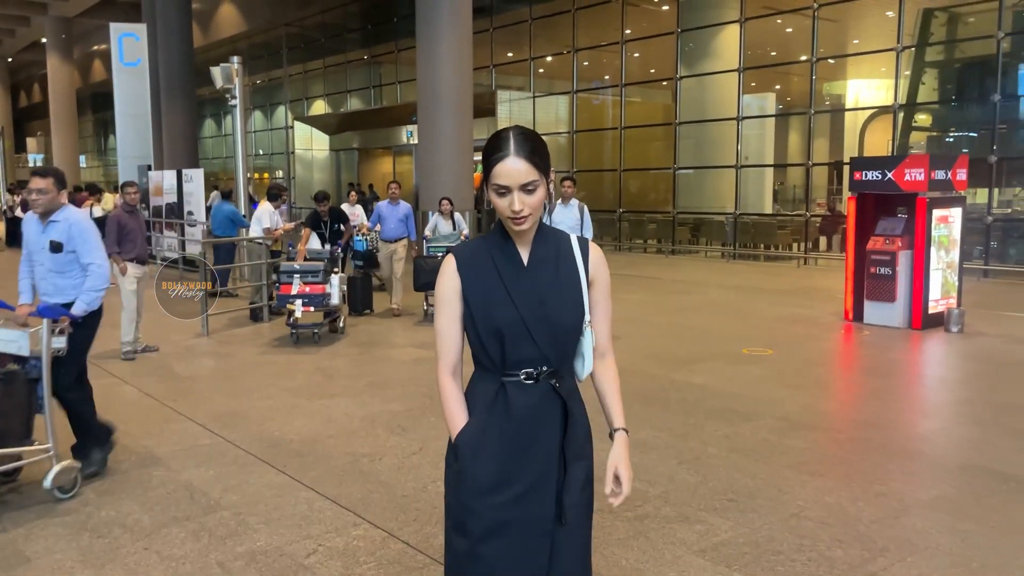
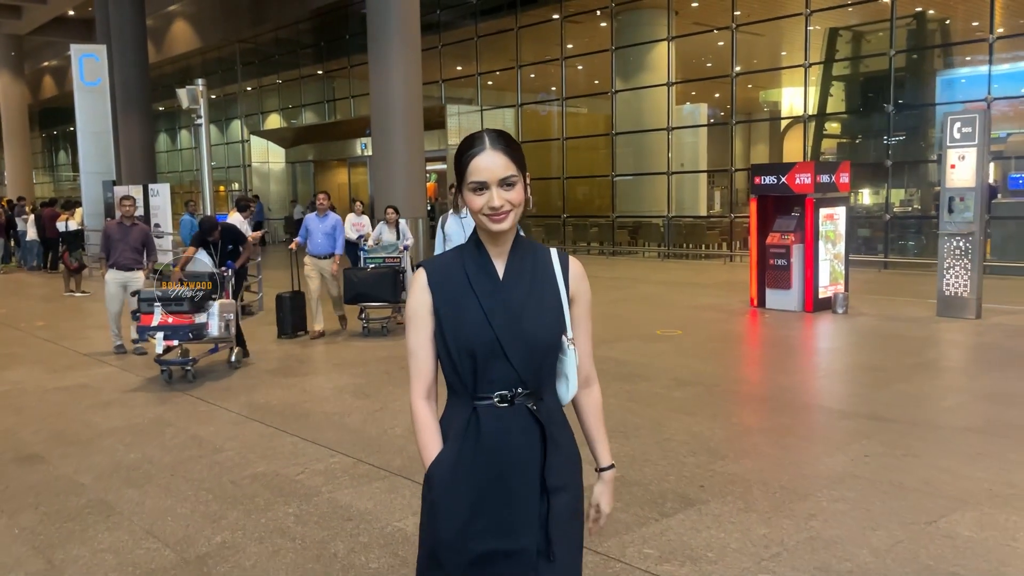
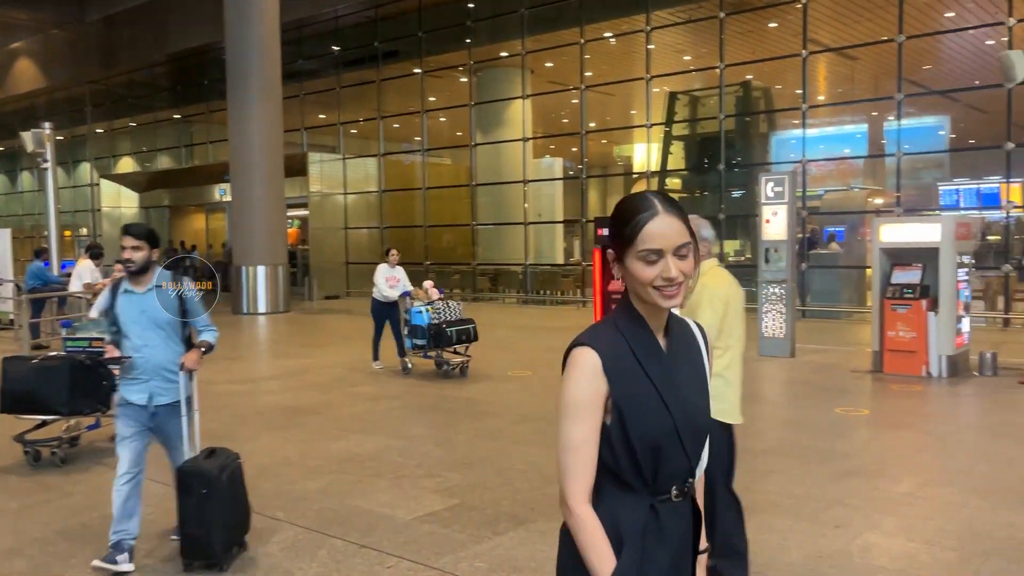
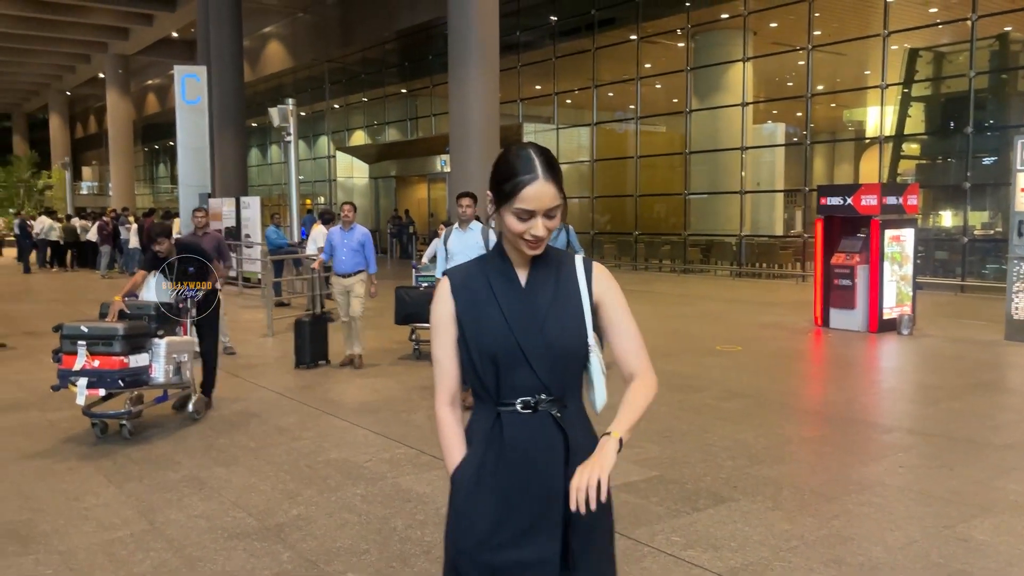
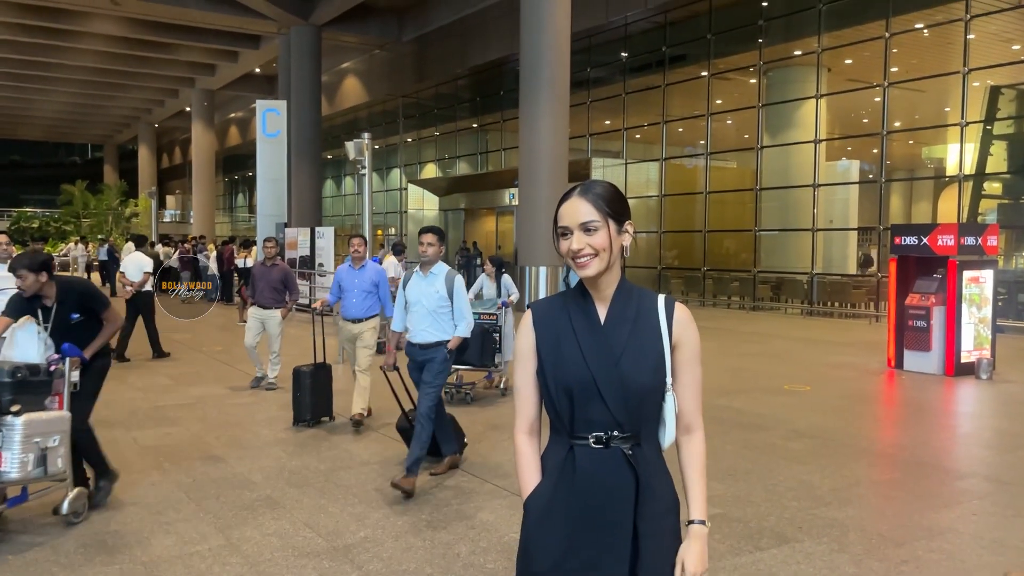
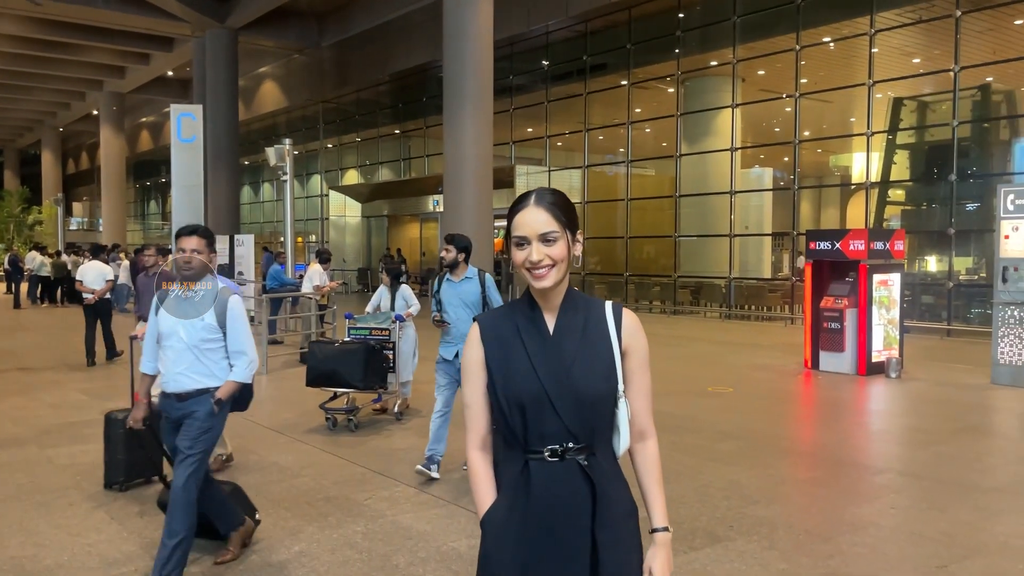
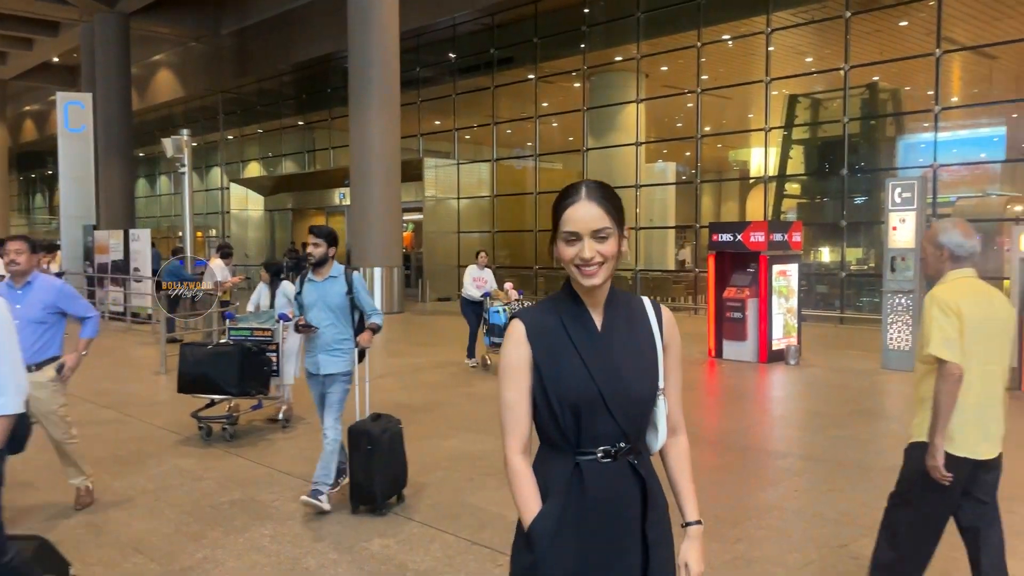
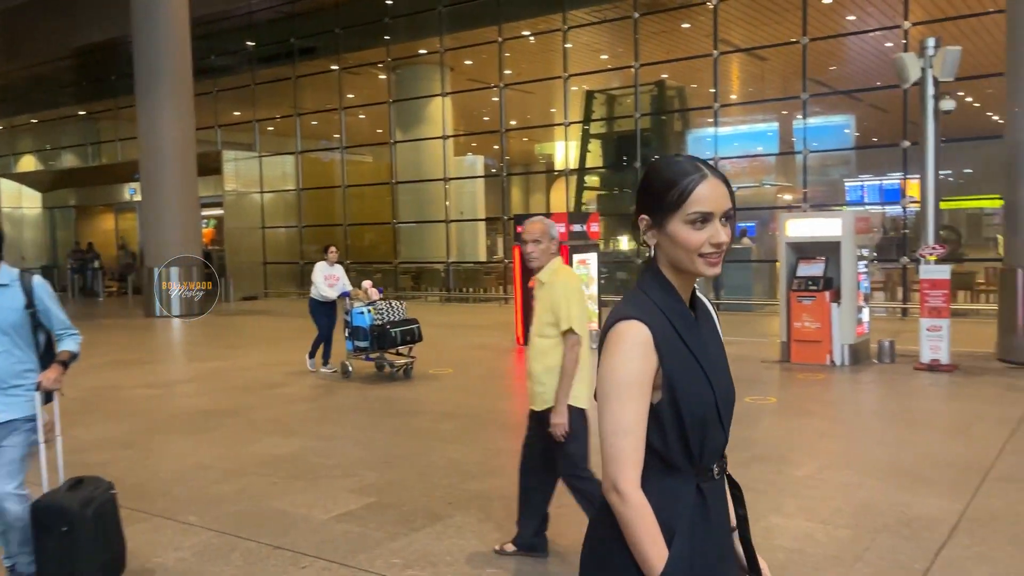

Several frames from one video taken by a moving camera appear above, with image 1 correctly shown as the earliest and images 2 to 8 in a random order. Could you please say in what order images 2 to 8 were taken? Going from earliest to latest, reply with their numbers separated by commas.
2, 4, 5, 6, 7, 3, 8
